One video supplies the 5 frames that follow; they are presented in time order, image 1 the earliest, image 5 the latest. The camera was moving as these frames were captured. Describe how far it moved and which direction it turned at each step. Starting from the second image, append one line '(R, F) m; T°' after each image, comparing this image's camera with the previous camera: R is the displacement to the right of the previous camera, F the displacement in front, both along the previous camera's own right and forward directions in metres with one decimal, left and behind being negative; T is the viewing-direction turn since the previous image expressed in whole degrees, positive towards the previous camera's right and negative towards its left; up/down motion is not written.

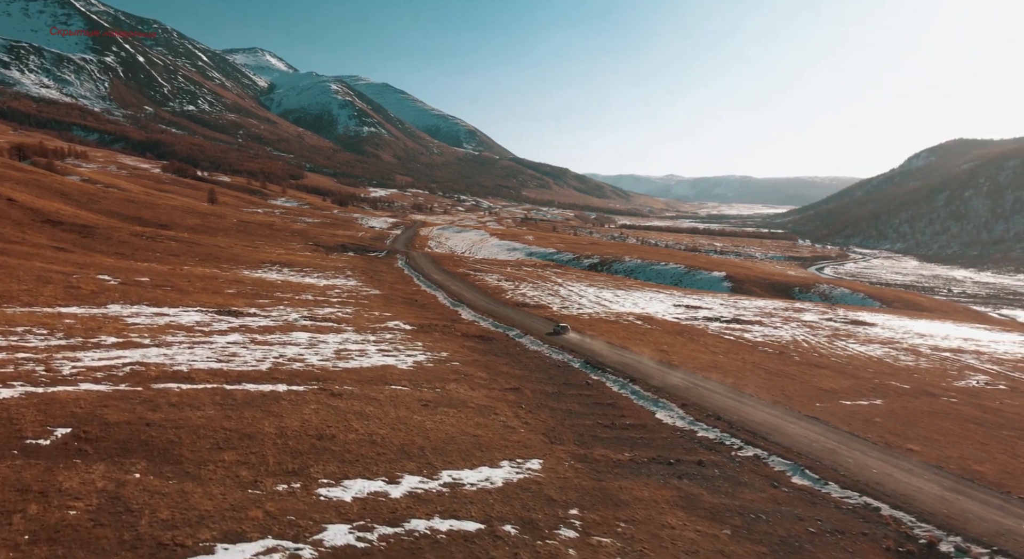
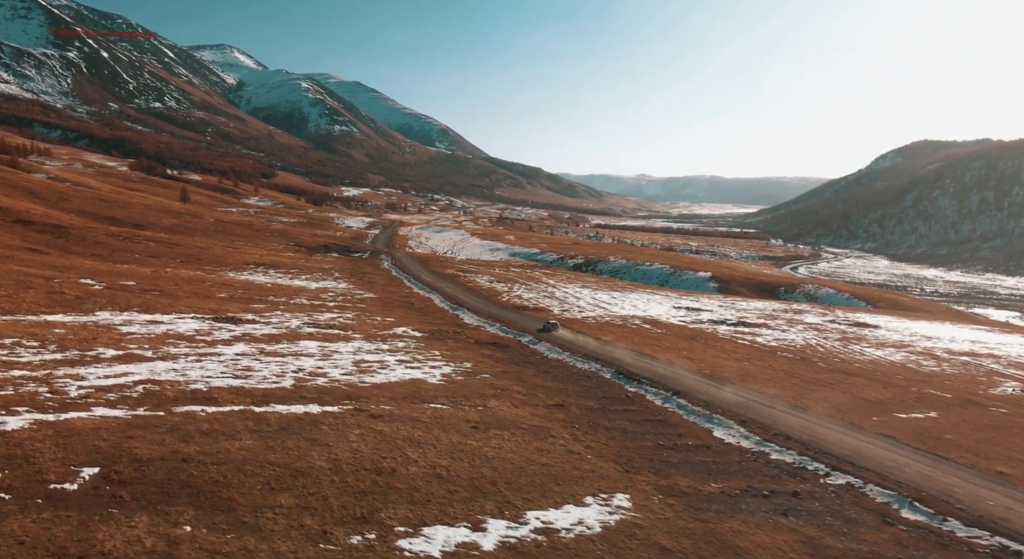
(-2.2, +1.8) m; +2°
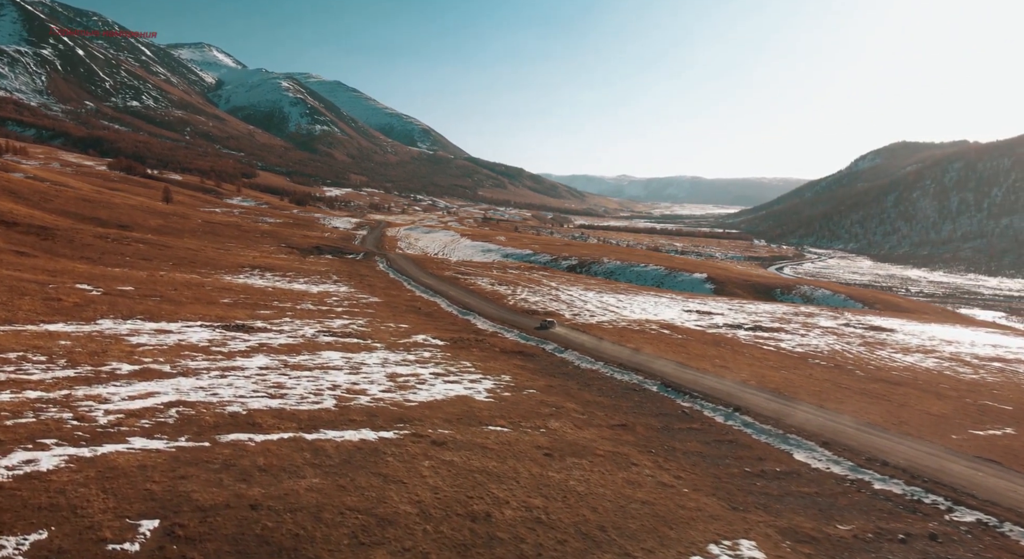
(-2.3, +1.8) m; +1°
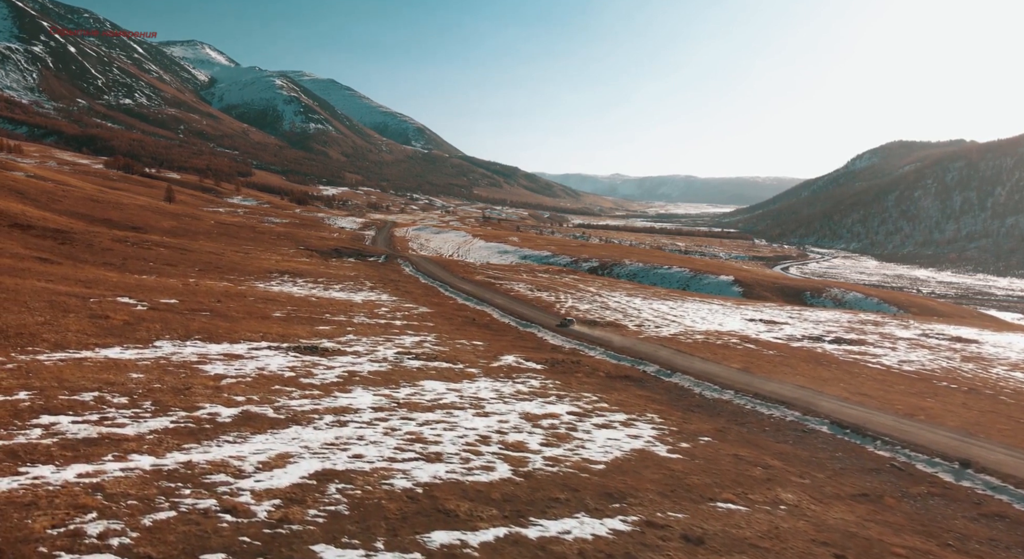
(-5.3, +4.1) m; 0°
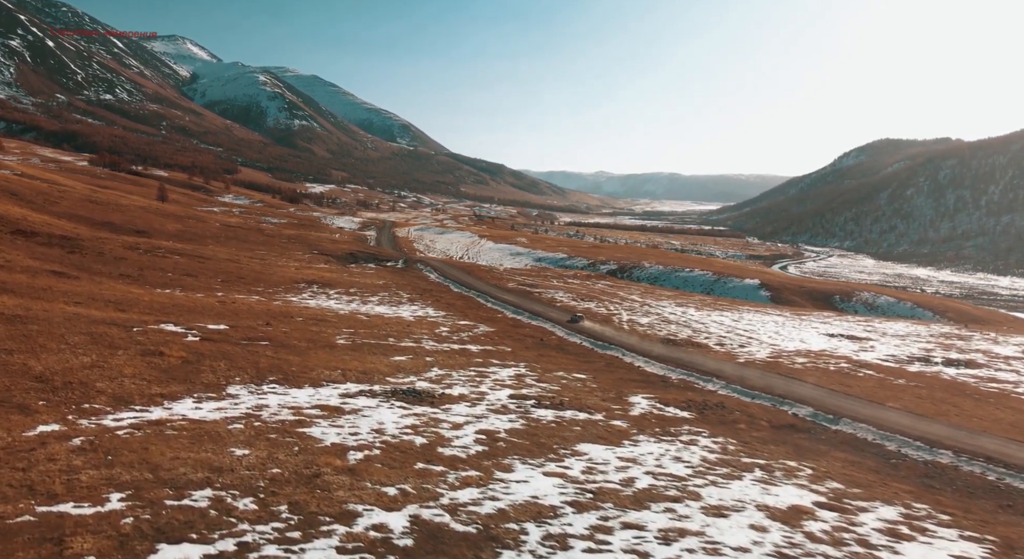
(-6.5, +6.0) m; 0°
